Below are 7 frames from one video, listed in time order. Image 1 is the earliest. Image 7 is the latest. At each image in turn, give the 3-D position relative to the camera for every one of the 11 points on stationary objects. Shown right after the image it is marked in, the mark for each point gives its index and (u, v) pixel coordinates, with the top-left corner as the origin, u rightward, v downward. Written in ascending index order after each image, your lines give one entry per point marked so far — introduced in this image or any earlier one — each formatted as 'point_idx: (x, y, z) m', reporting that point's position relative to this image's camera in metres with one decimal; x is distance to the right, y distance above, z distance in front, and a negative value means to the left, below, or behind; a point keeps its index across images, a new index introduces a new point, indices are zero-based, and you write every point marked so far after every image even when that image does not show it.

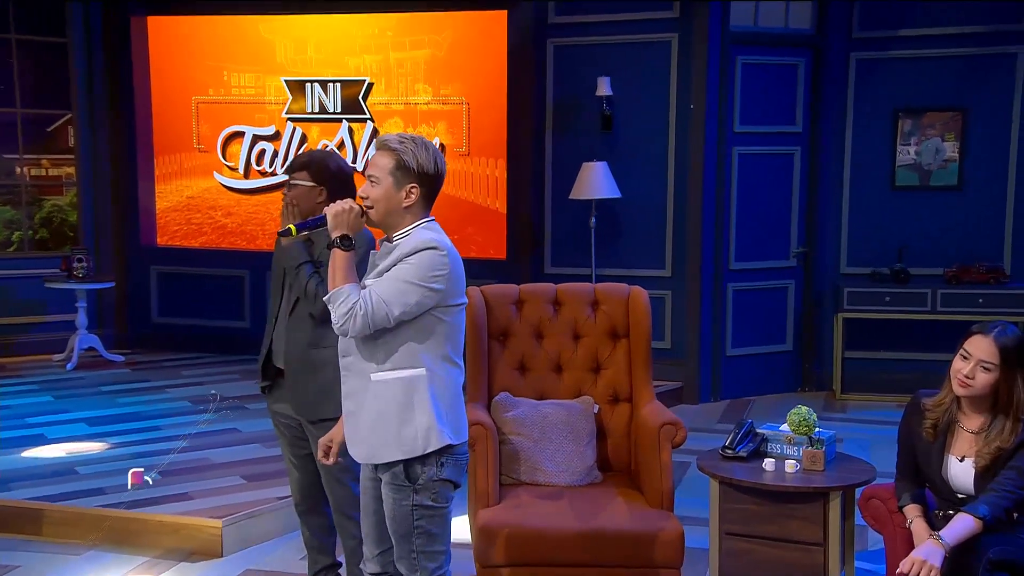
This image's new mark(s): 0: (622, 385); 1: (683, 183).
0: (+0.5, -0.5, +5.3) m
1: (+1.2, +0.7, +7.4) m
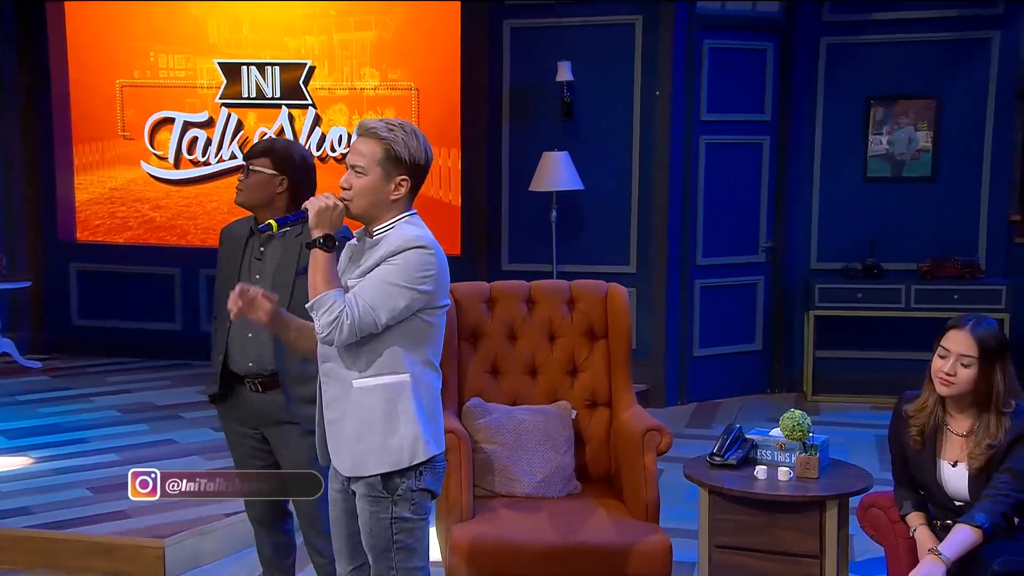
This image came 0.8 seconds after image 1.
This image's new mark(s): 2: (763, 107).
0: (+0.4, -0.5, +4.9) m
1: (+0.9, +0.7, +7.1) m
2: (+1.6, +1.2, +7.0) m
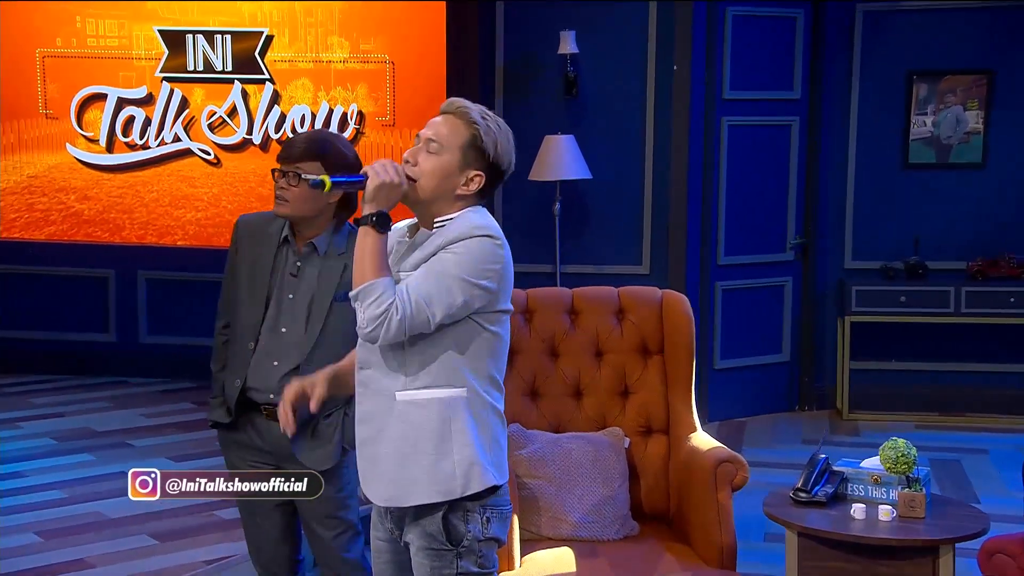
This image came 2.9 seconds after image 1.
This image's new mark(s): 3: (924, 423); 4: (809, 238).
0: (+0.5, -0.4, +4.0) m
1: (+0.9, +0.7, +6.2) m
2: (+1.6, +1.2, +6.2) m
3: (+2.3, -0.8, +6.1) m
4: (+1.7, +0.3, +6.4) m
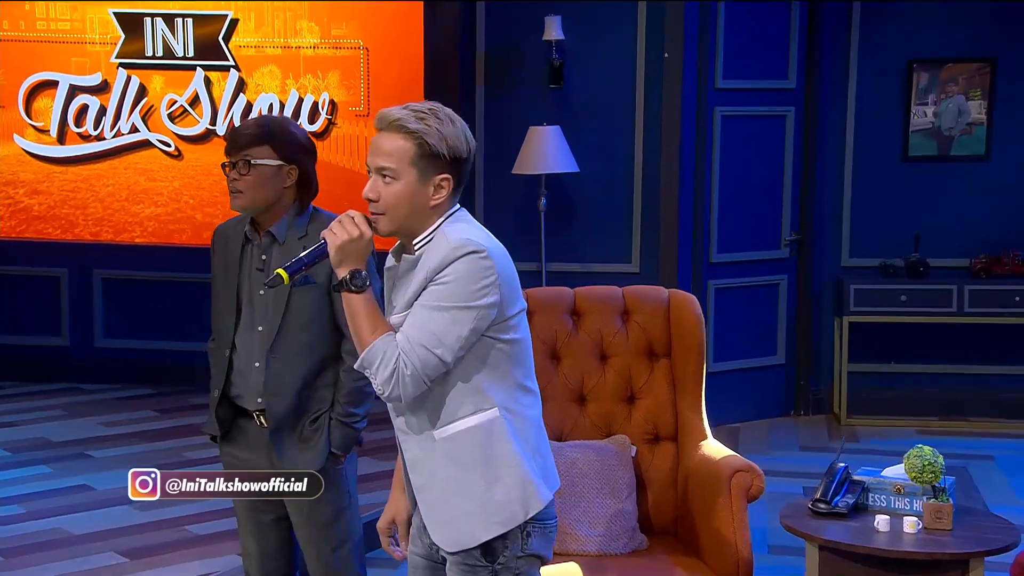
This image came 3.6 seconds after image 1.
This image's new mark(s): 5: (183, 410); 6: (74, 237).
0: (+0.5, -0.4, +3.6) m
1: (+0.8, +0.7, +5.8) m
2: (+1.5, +1.2, +5.9) m
3: (+2.2, -0.7, +5.8) m
4: (+1.6, +0.3, +6.1) m
5: (-1.8, -0.7, +6.0) m
6: (-2.6, +0.3, +6.4) m
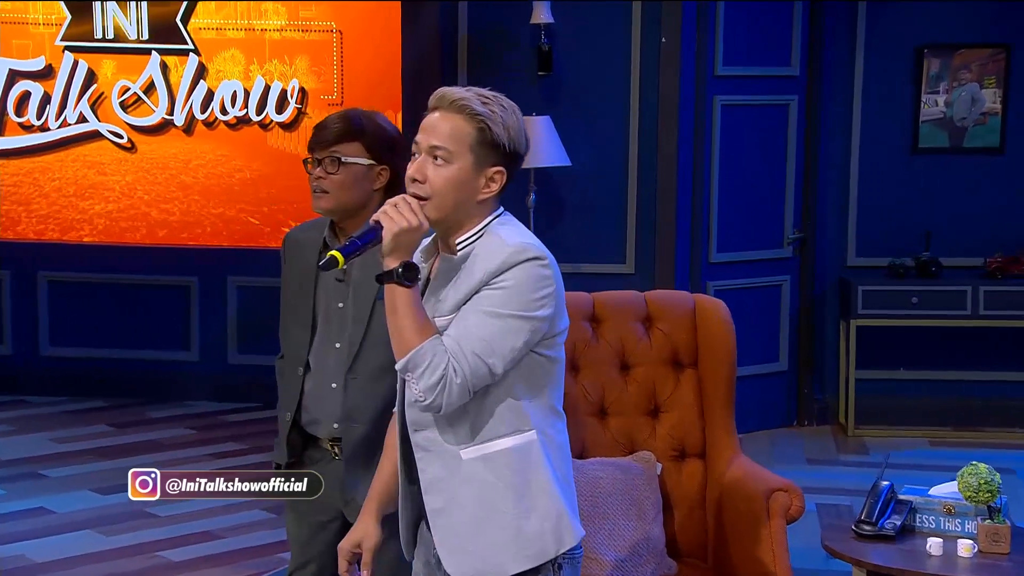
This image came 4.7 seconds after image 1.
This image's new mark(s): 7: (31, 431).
0: (+0.5, -0.4, +3.2) m
1: (+0.7, +0.7, +5.4) m
2: (+1.4, +1.1, +5.5) m
3: (+2.1, -0.7, +5.5) m
4: (+1.5, +0.3, +5.7) m
5: (-1.8, -0.7, +5.5) m
6: (-2.7, +0.3, +5.9) m
7: (-2.3, -0.7, +5.2) m
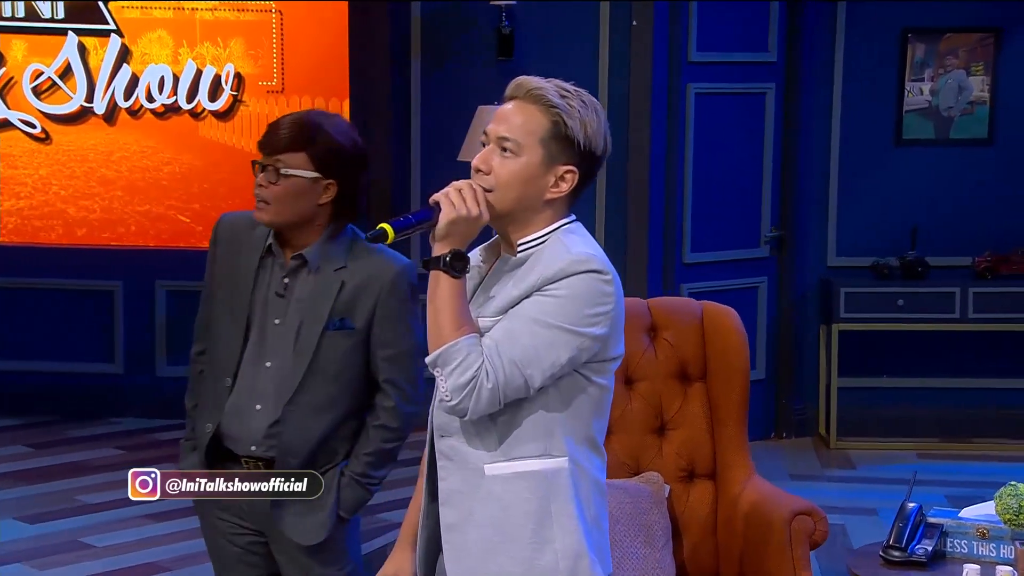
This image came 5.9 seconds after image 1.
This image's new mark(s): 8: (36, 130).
0: (+0.5, -0.4, +2.8) m
1: (+0.5, +0.7, +5.0) m
2: (+1.2, +1.1, +5.2) m
3: (+2.0, -0.8, +5.1) m
4: (+1.3, +0.3, +5.3) m
5: (-2.0, -0.7, +4.9) m
6: (-2.9, +0.2, +5.2) m
7: (-2.5, -0.7, +4.6) m
8: (-2.2, +0.7, +5.2) m
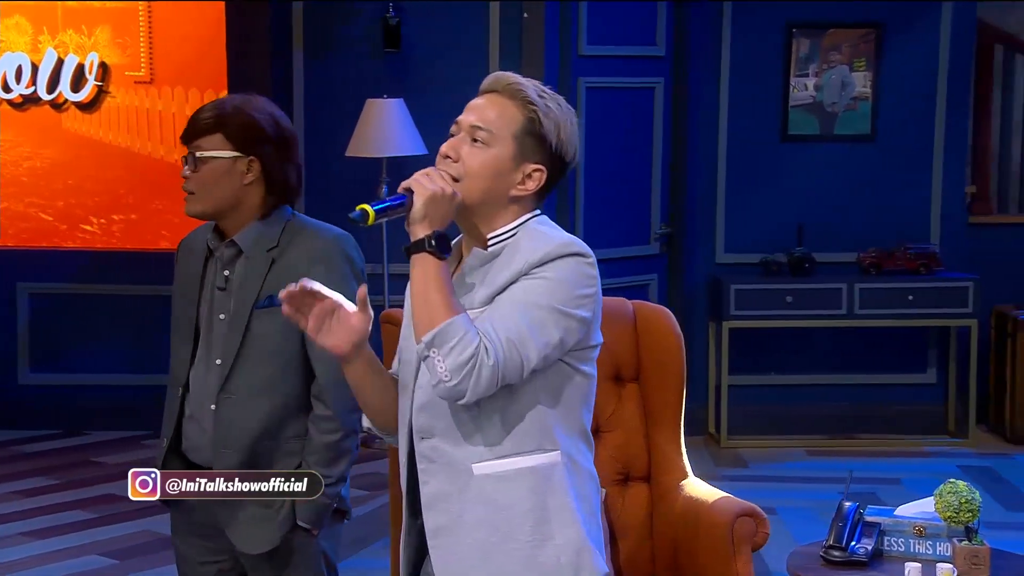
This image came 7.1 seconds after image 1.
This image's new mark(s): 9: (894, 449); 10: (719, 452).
0: (+0.3, -0.4, +2.6) m
1: (0.0, +0.7, +4.9) m
2: (+0.7, +1.1, +5.1) m
3: (+1.4, -0.7, +5.2) m
4: (+0.8, +0.3, +5.3) m
5: (-2.5, -0.7, +4.4) m
6: (-3.4, +0.2, +4.7) m
7: (-2.9, -0.8, +4.0) m
8: (-2.7, +0.7, +4.7) m
9: (+1.8, -0.7, +5.2) m
10: (+1.0, -0.8, +5.1) m
